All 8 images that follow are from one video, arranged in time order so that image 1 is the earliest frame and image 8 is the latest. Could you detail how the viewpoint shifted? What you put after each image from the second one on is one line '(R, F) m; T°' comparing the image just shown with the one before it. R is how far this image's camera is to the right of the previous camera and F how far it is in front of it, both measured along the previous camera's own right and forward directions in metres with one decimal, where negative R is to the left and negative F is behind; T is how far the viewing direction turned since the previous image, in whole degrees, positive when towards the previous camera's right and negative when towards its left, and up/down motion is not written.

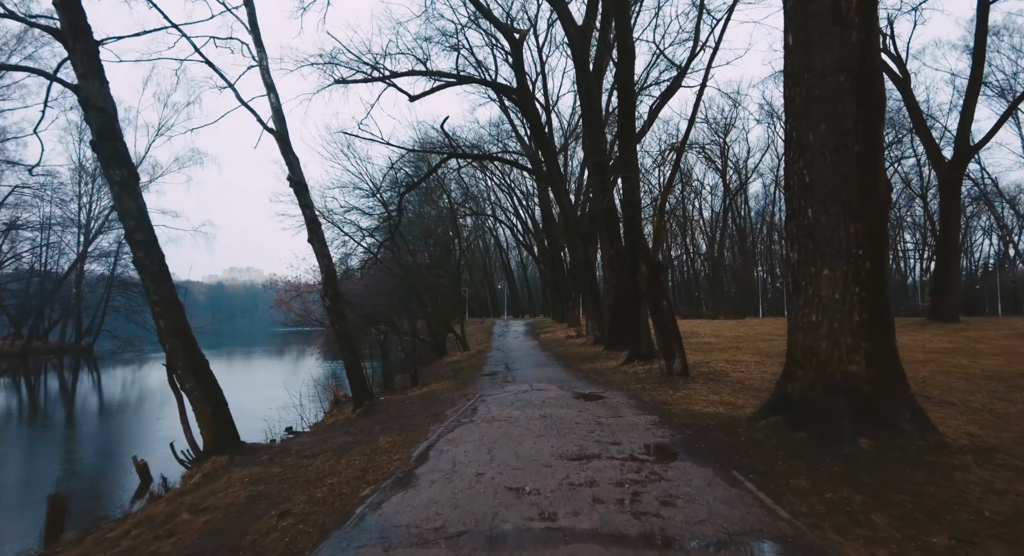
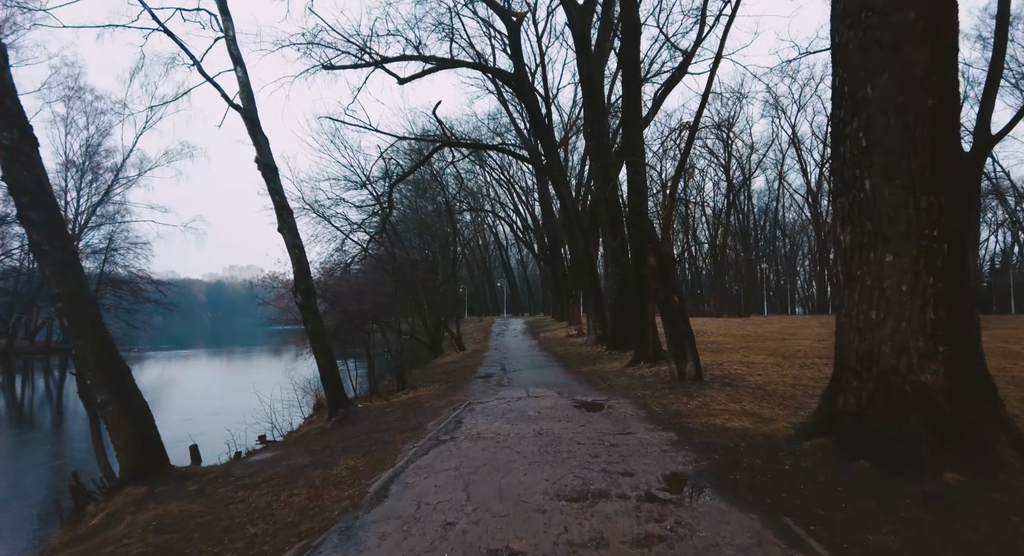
(+0.1, +1.0) m; 0°
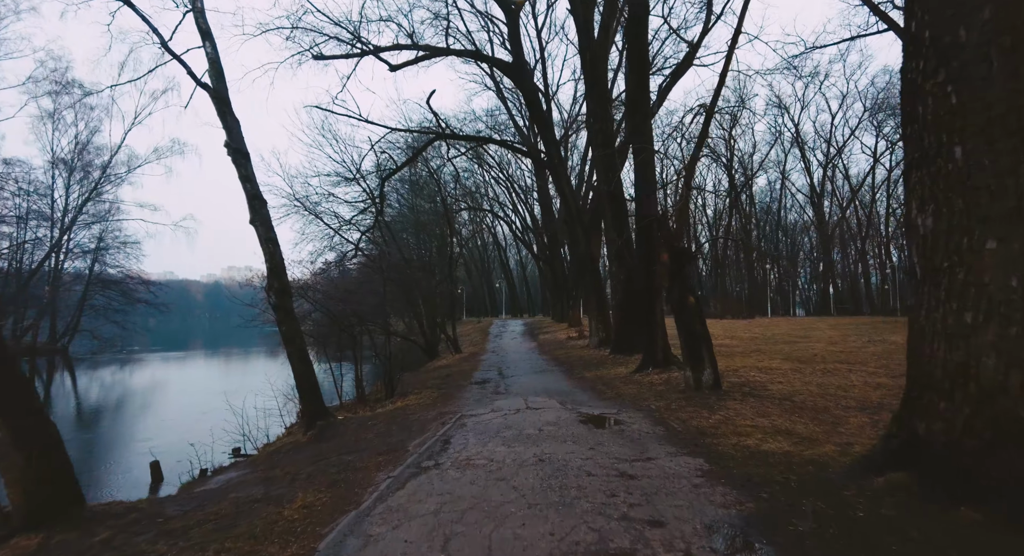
(0.0, +0.9) m; 0°
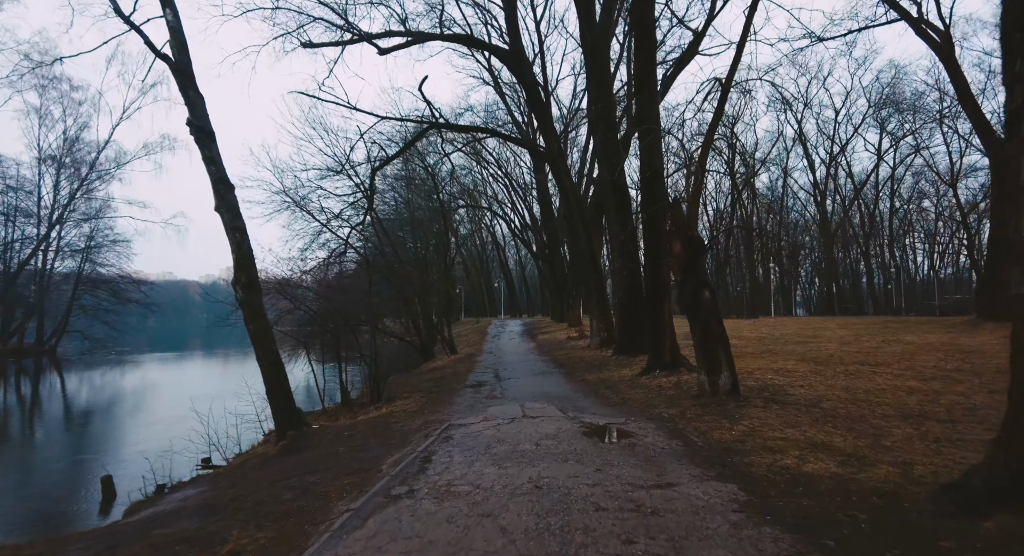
(+0.1, +0.8) m; 0°
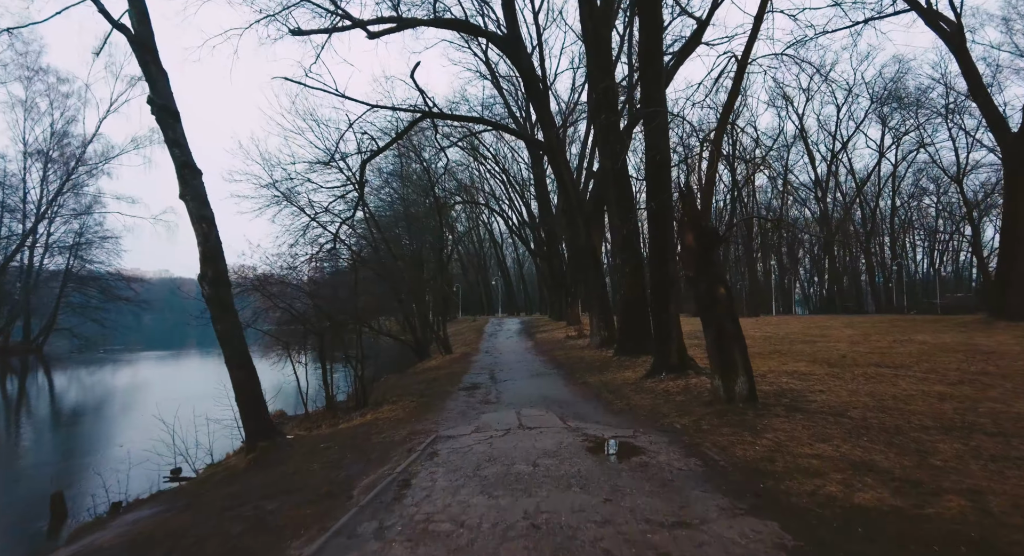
(0.0, +0.7) m; 0°
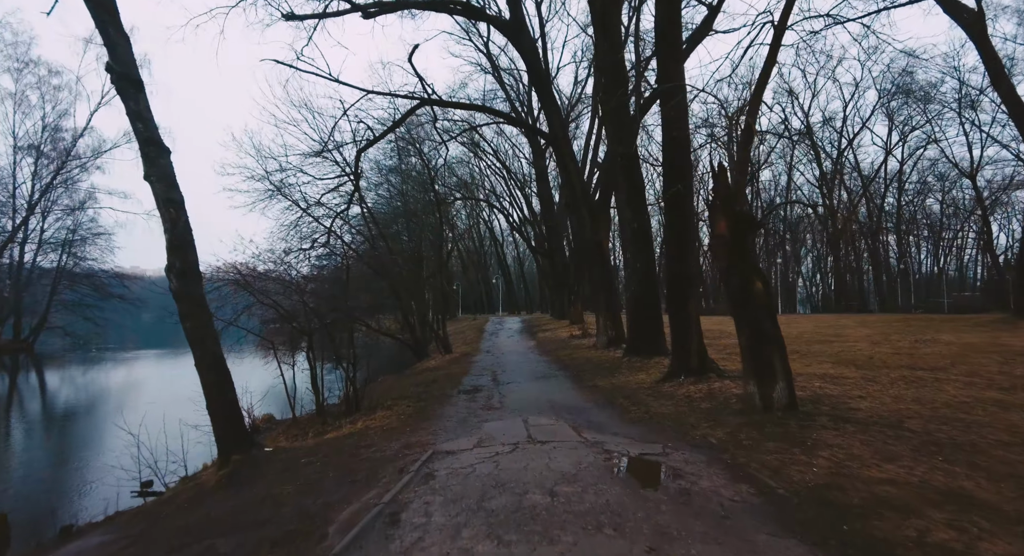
(-0.1, +0.8) m; 0°
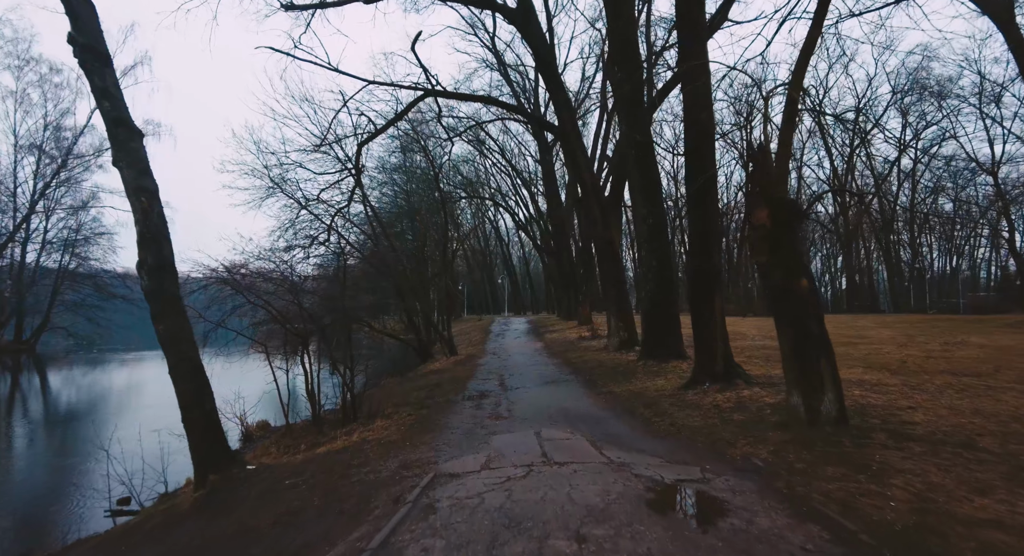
(-0.1, +0.6) m; -1°
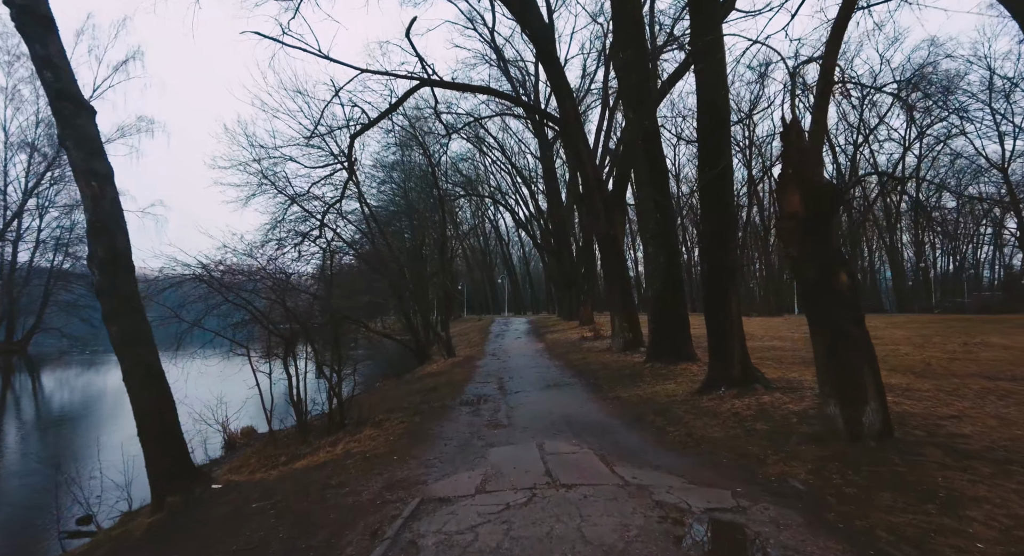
(0.0, +0.6) m; 0°
